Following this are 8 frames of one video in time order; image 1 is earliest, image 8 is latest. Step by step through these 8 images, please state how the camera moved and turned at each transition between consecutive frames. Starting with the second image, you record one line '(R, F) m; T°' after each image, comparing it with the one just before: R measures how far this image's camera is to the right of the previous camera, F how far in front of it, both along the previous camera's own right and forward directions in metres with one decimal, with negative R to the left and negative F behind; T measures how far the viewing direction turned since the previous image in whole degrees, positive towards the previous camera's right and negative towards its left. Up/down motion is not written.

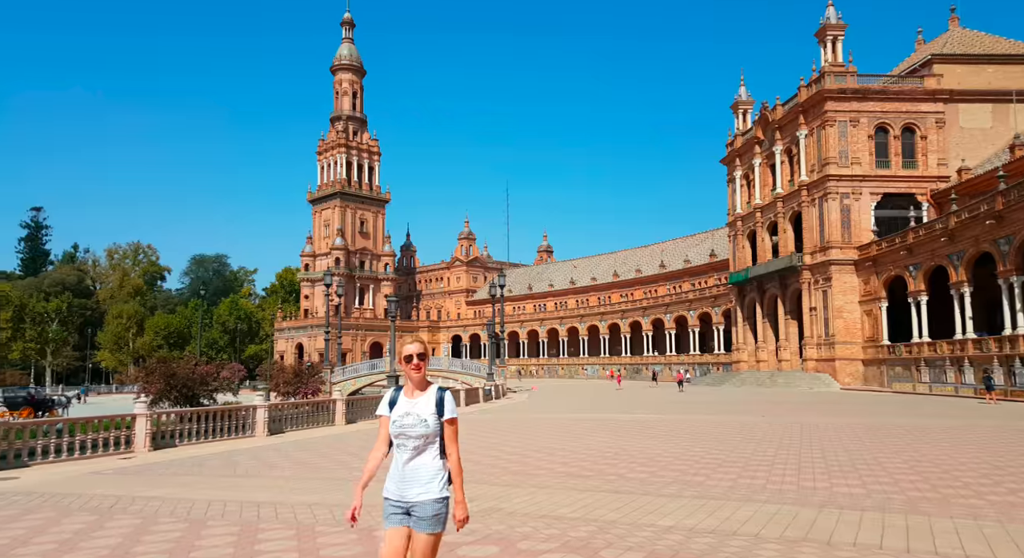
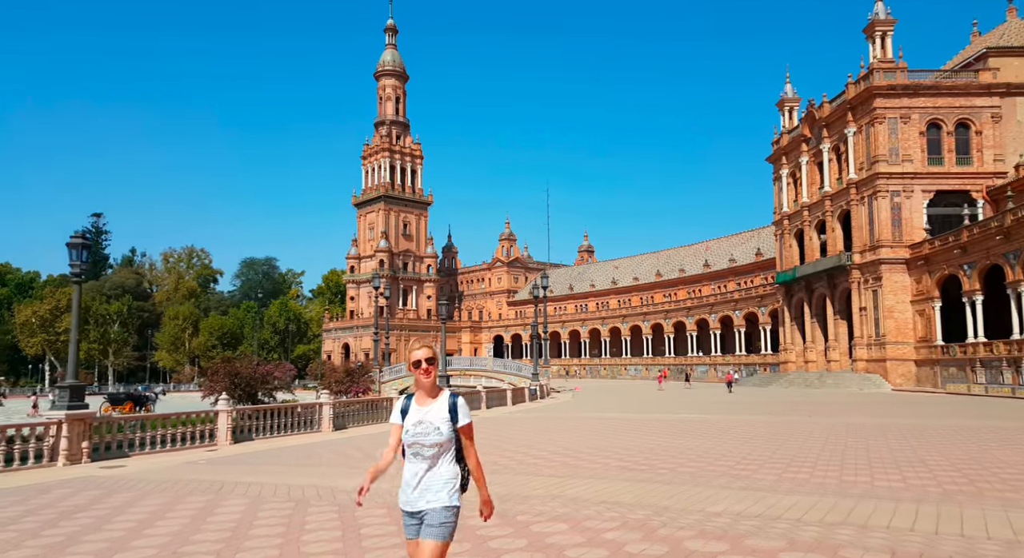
(-0.1, -0.6) m; -3°
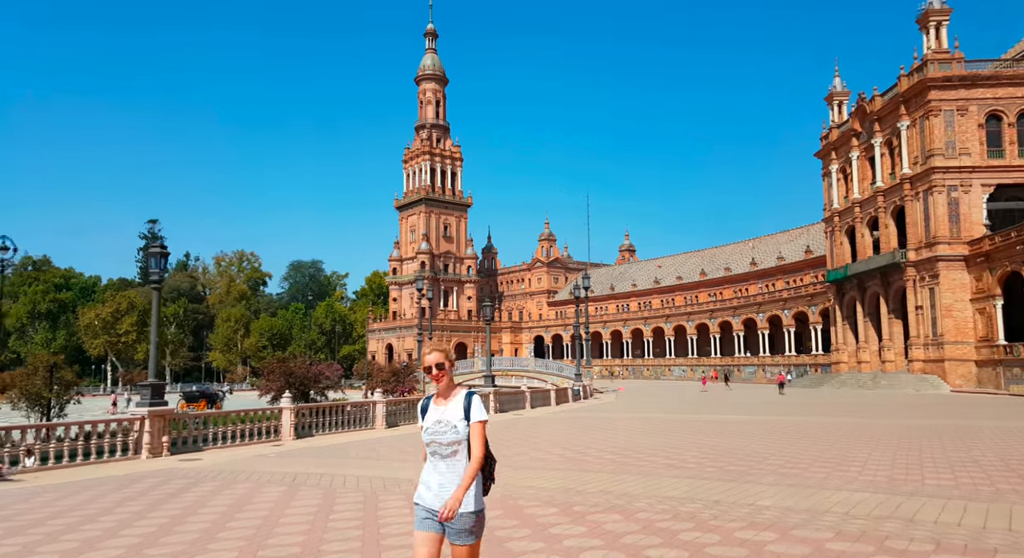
(-0.1, -0.3) m; -4°
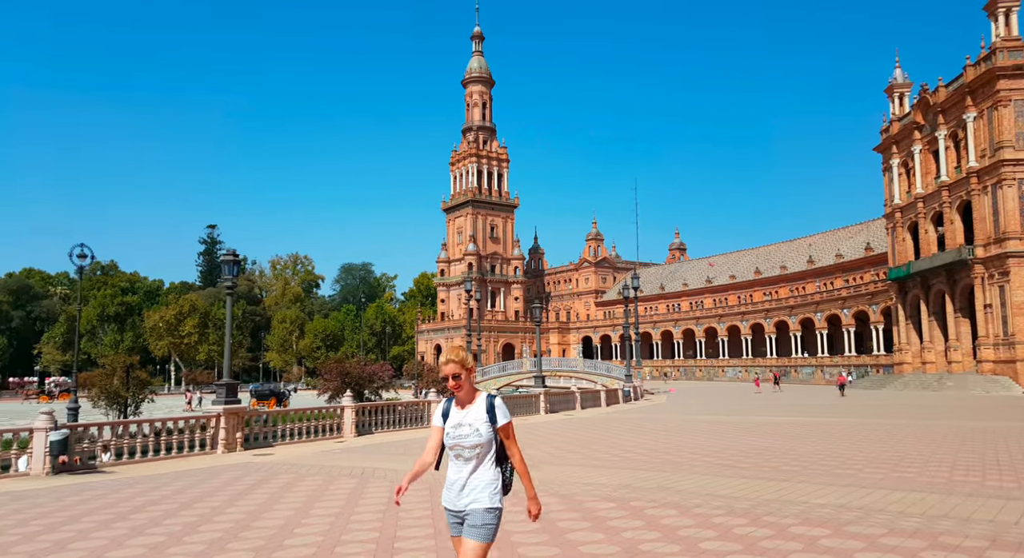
(-0.1, -0.3) m; -4°
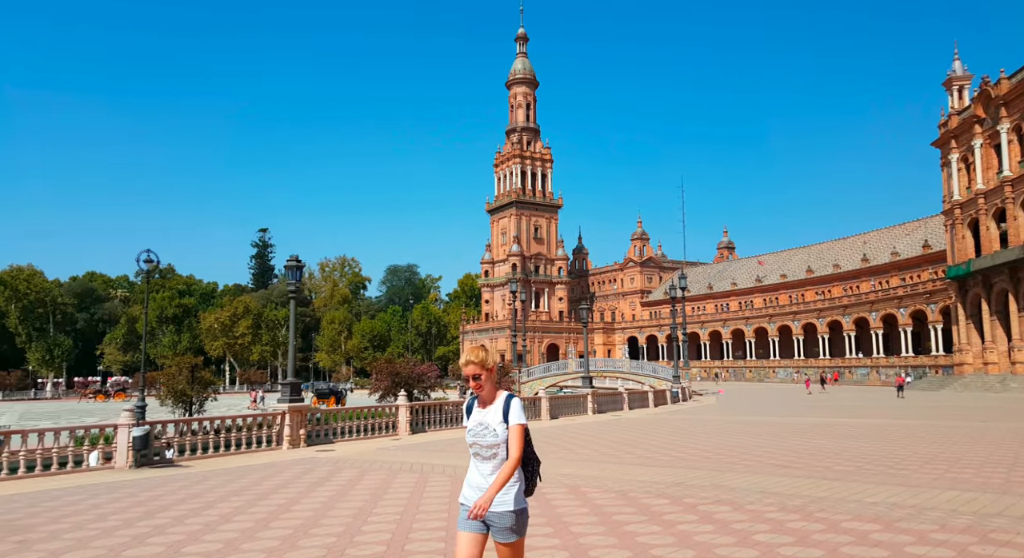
(-0.1, -0.3) m; -4°
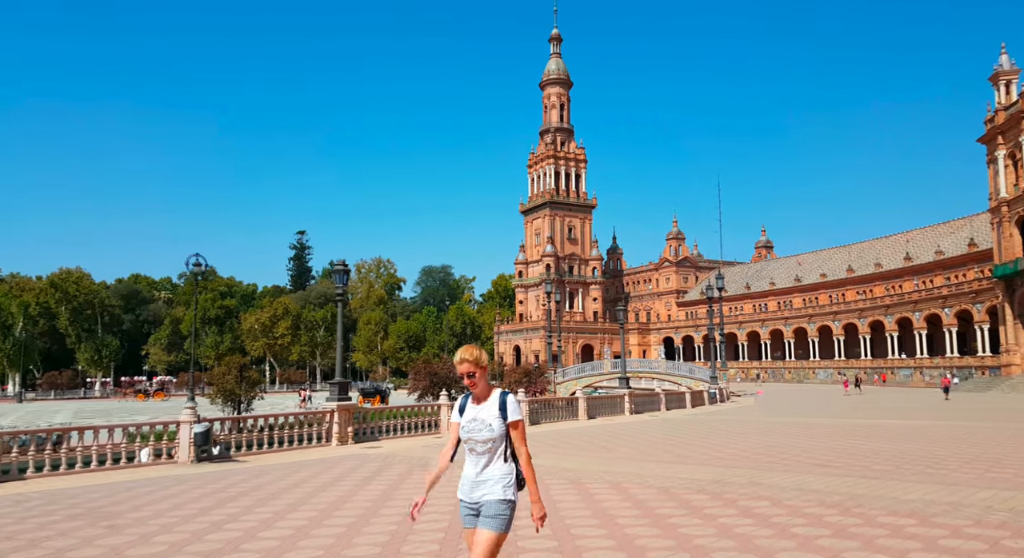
(-0.1, -0.3) m; -3°
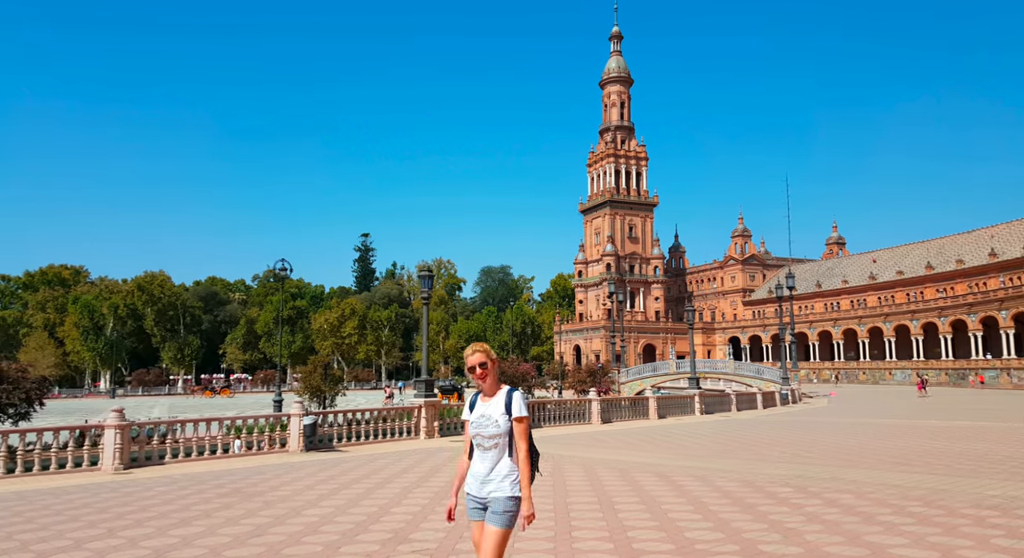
(-0.3, -0.5) m; -5°
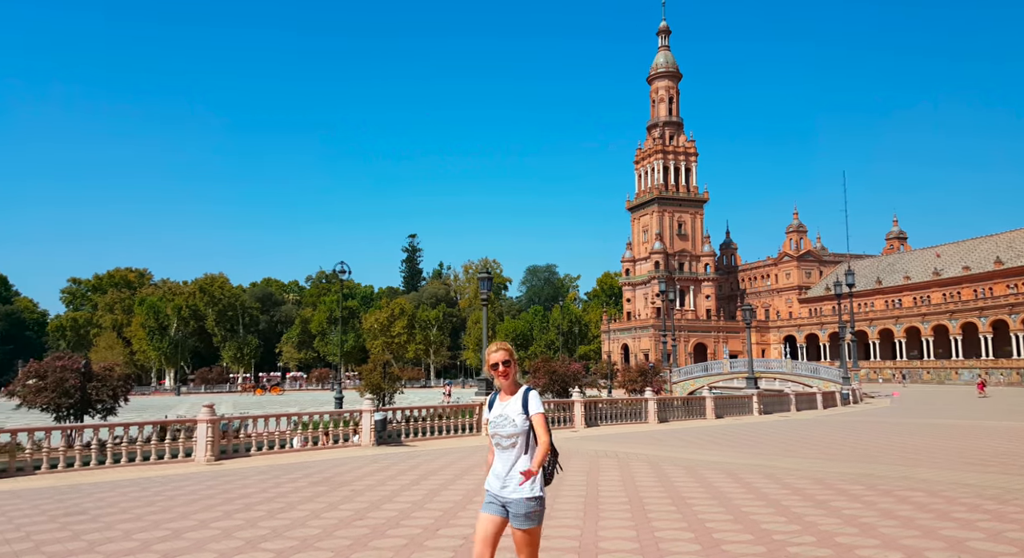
(-0.2, -0.2) m; -4°
